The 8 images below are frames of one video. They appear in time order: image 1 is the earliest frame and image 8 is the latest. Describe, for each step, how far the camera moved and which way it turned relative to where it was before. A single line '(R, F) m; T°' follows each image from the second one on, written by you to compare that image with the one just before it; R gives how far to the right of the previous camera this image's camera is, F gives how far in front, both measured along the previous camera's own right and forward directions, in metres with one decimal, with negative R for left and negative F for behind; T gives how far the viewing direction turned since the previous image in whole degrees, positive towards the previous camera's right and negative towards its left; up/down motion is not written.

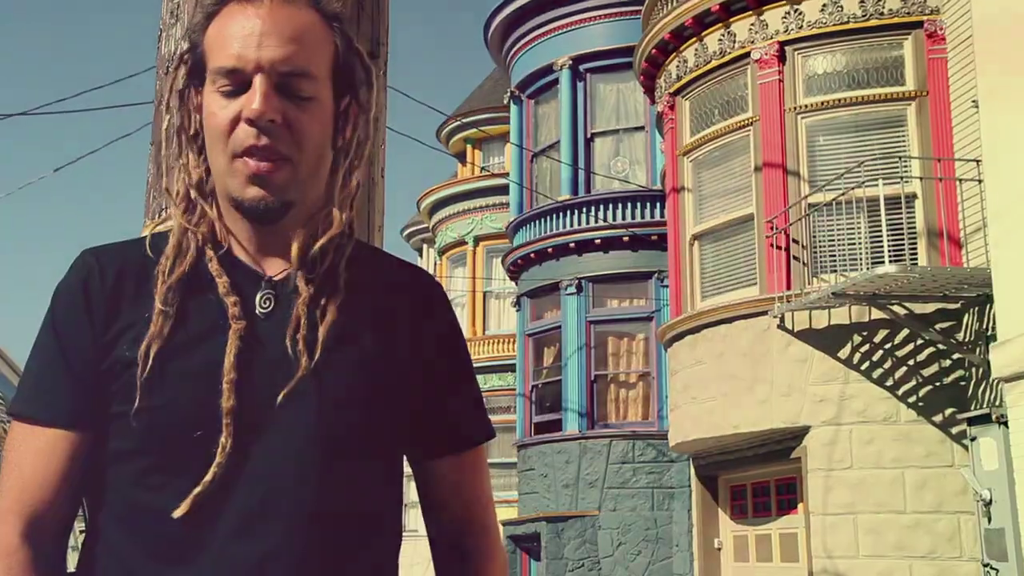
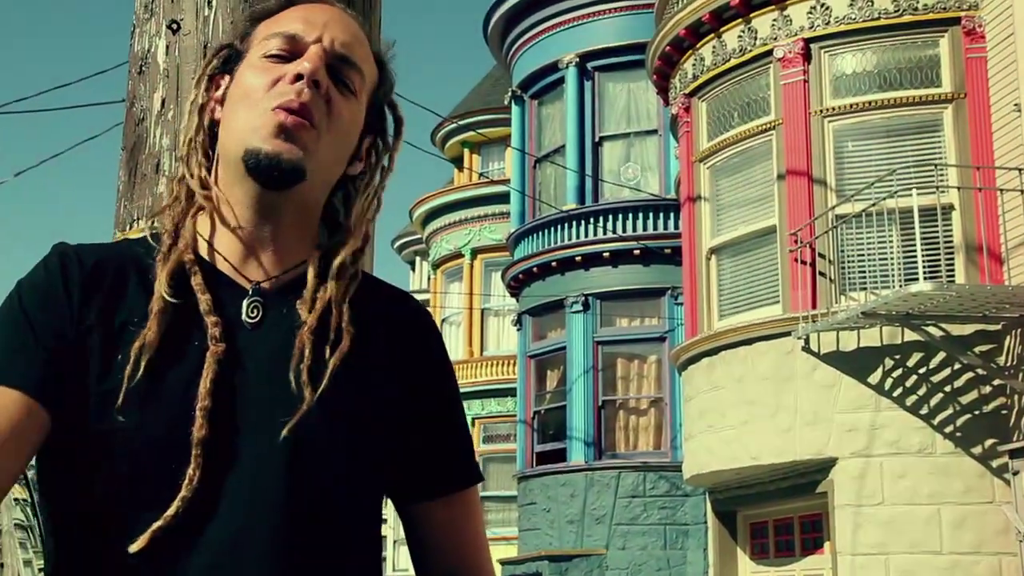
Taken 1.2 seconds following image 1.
(0.0, +1.0) m; 0°
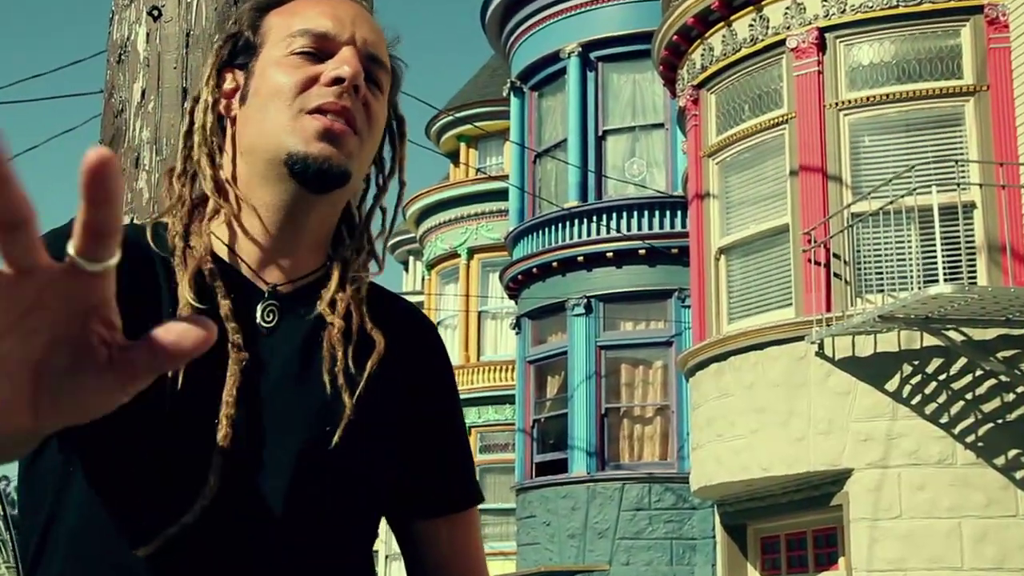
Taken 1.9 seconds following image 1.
(0.0, +0.5) m; 0°
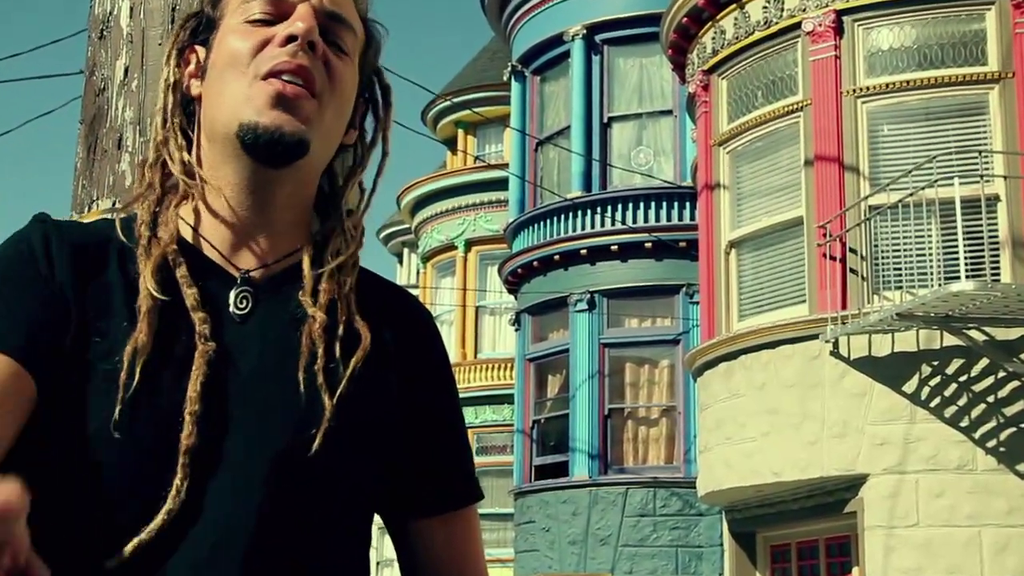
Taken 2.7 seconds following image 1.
(0.0, +0.5) m; 0°
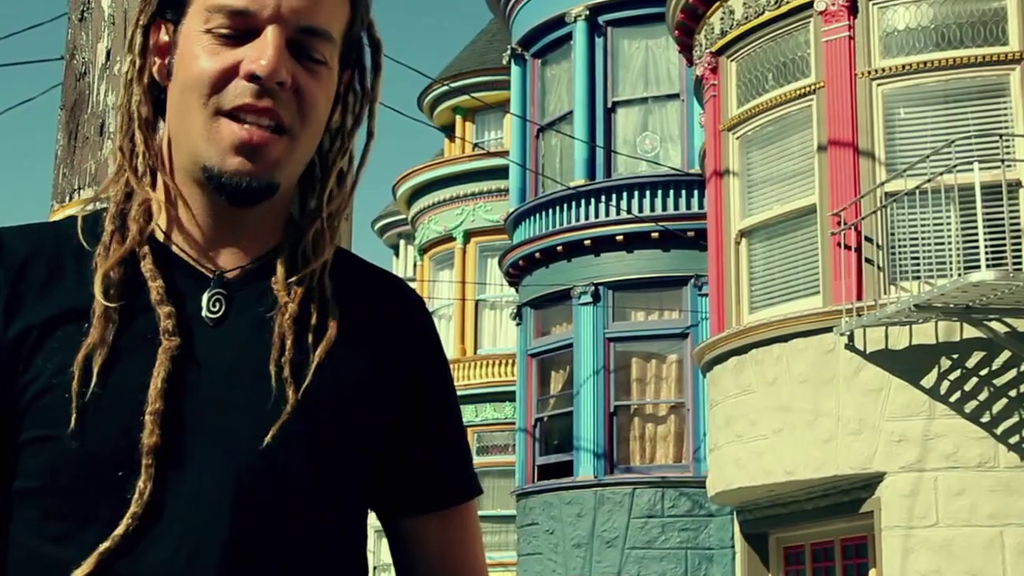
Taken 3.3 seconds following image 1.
(0.0, +0.4) m; 0°
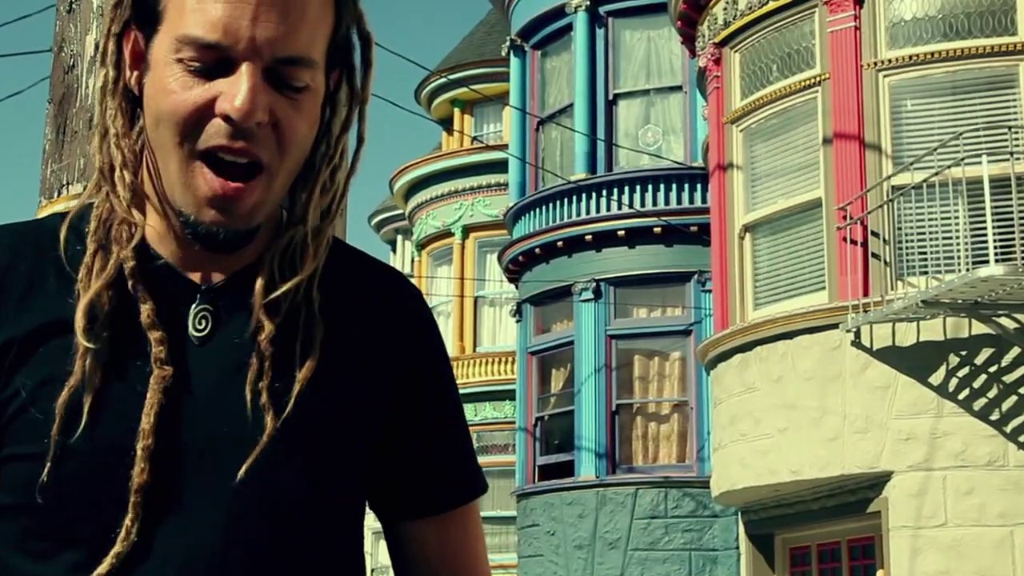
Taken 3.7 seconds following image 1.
(0.0, +0.2) m; 0°
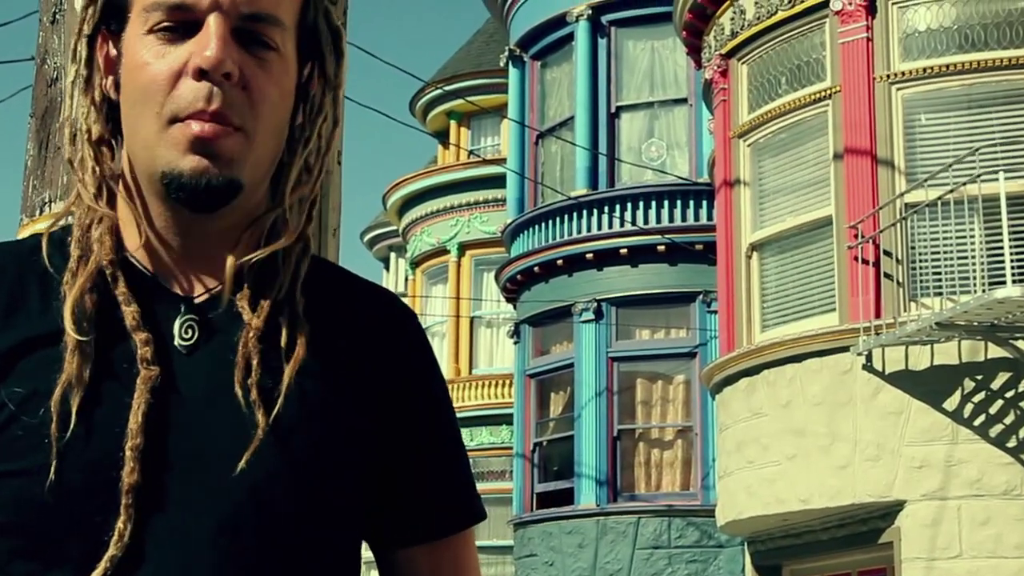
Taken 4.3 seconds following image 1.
(0.0, +0.3) m; 0°
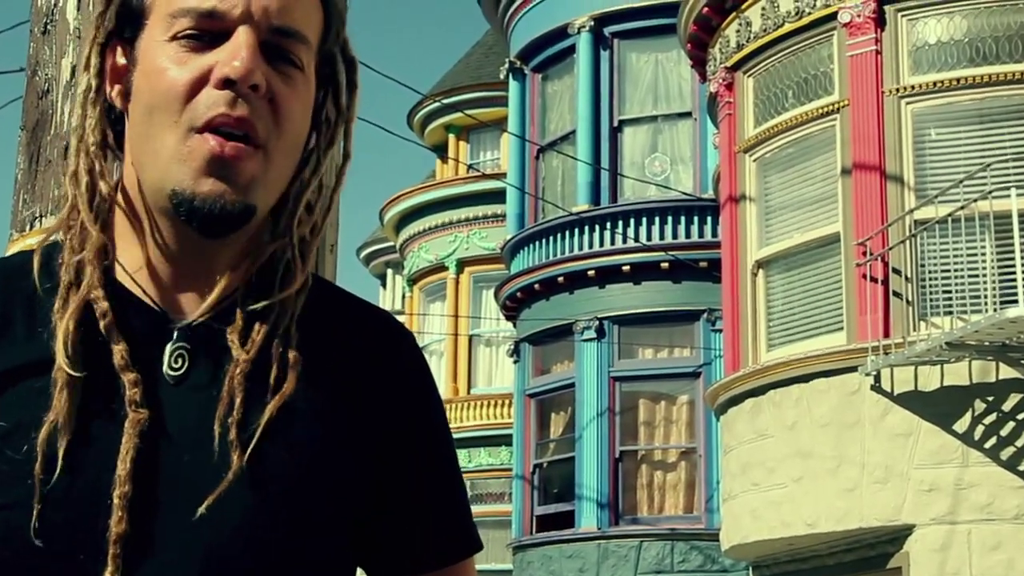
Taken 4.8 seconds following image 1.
(0.0, +0.2) m; 0°
